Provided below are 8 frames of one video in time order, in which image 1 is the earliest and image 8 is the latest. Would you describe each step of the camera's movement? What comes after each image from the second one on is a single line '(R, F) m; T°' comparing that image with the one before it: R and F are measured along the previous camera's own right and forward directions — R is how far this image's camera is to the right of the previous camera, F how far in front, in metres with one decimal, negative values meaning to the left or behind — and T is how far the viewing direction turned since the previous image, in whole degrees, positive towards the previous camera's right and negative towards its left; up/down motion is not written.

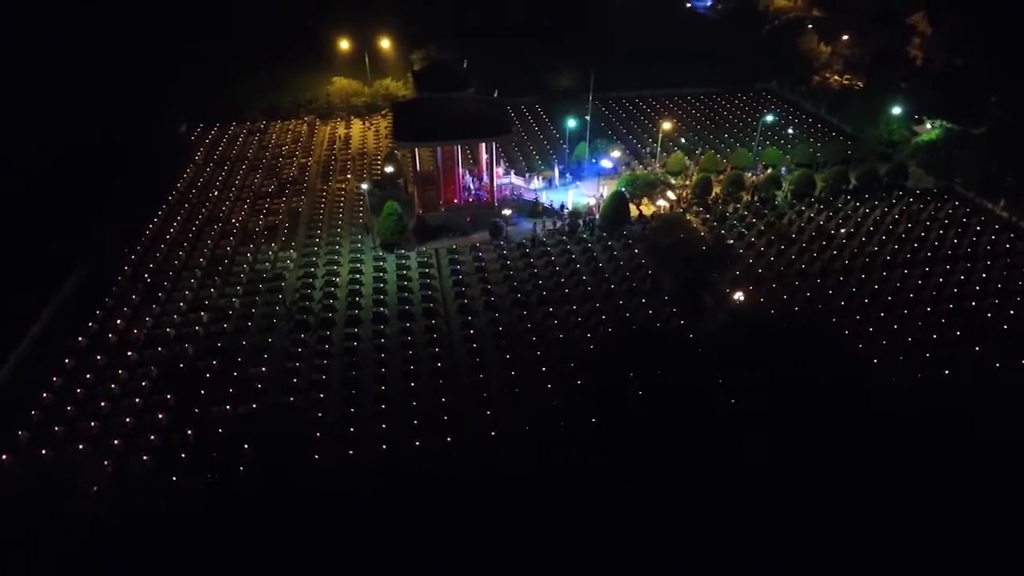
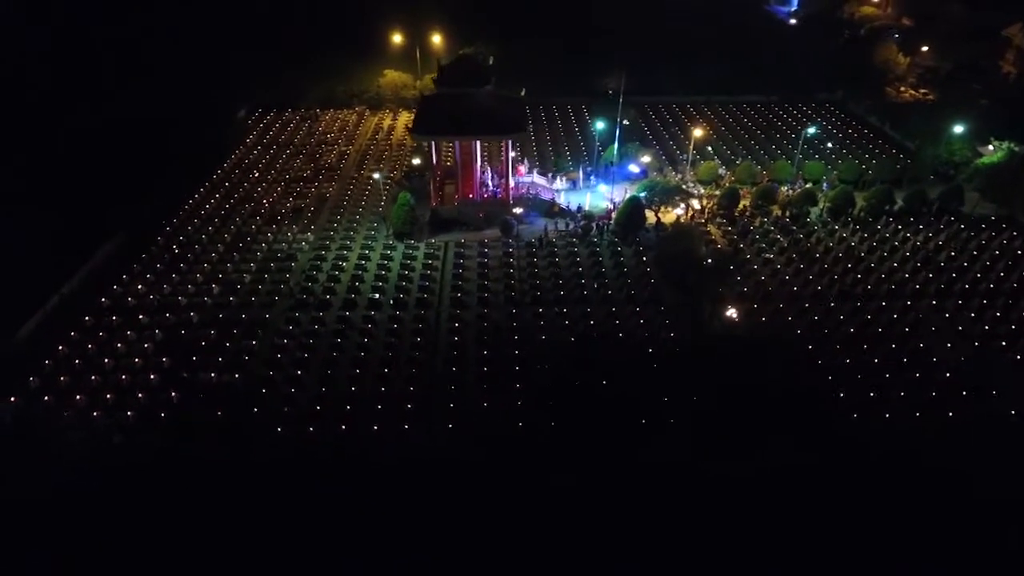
(+2.2, 0.0) m; -8°
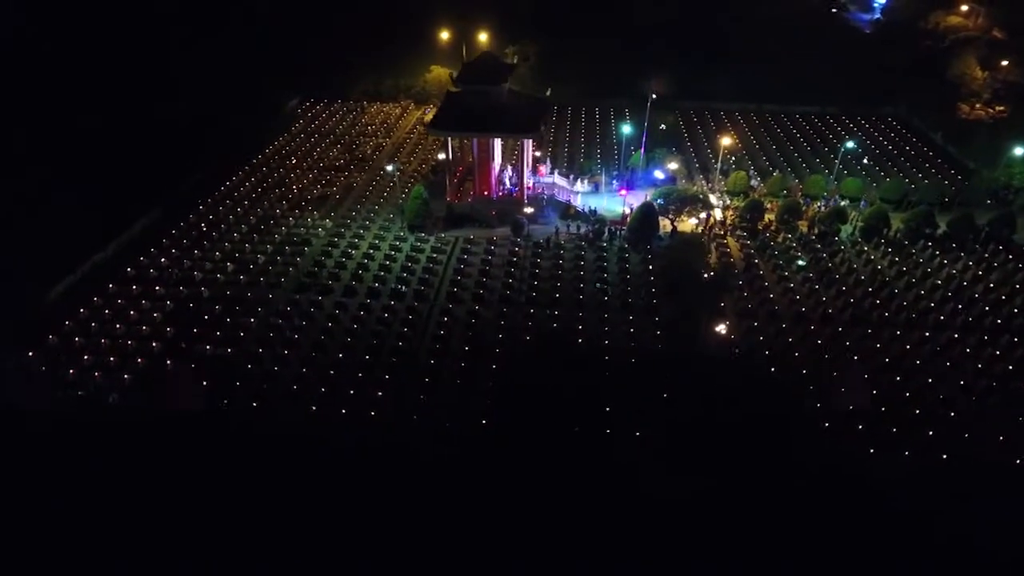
(+2.0, +0.1) m; -7°
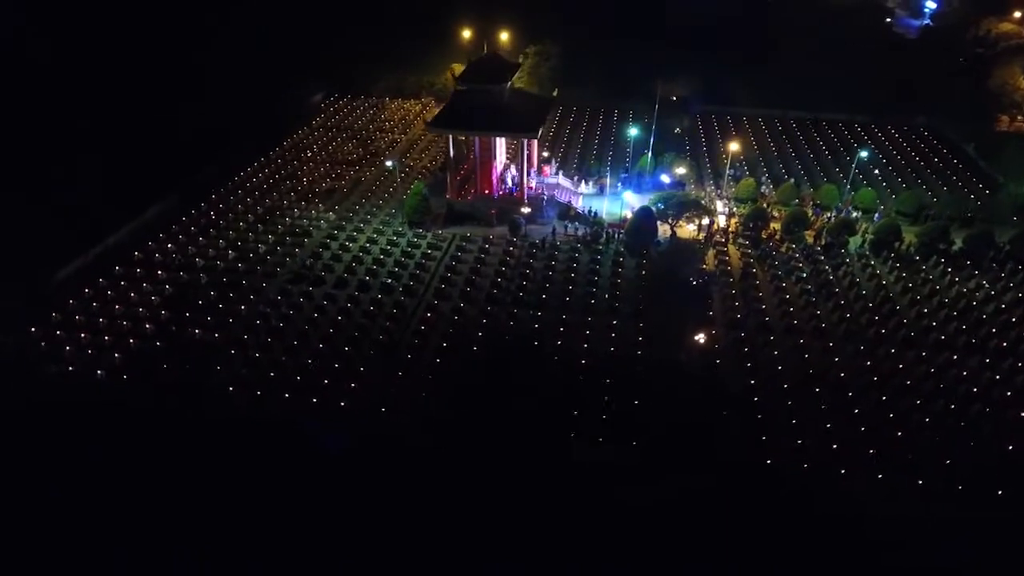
(+1.4, +0.1) m; -4°
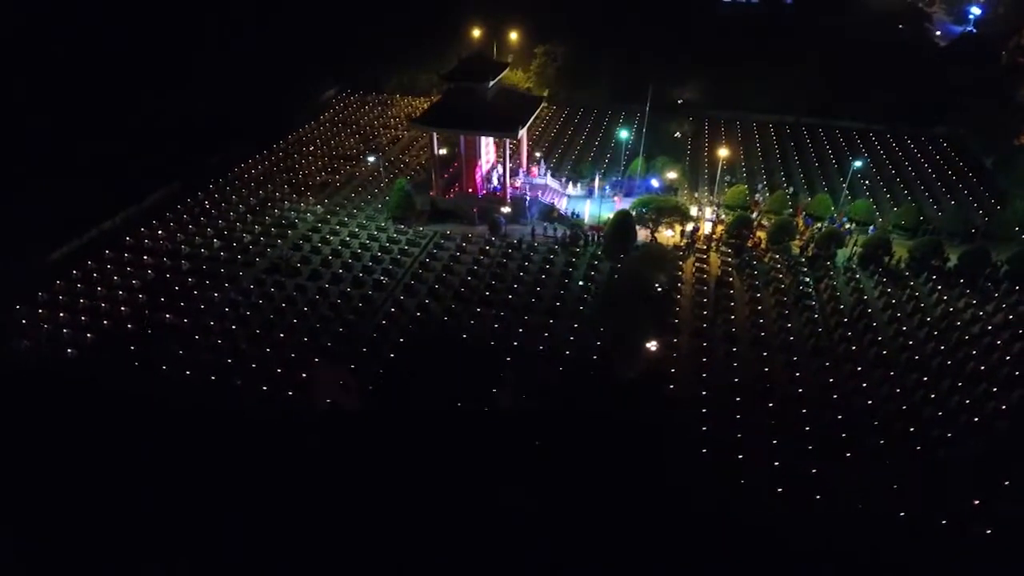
(+1.9, +0.1) m; -4°
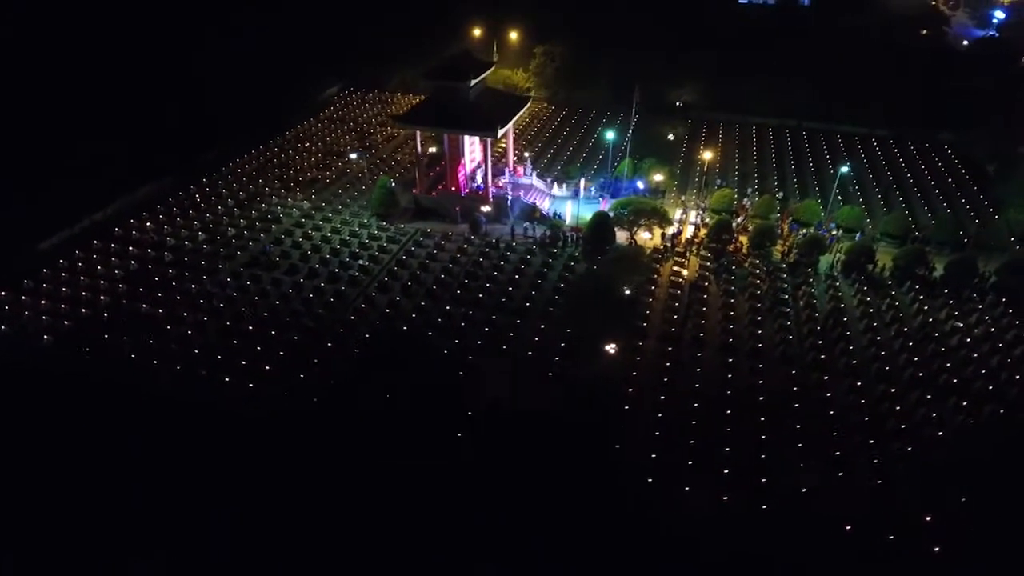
(+1.3, +0.1) m; -3°
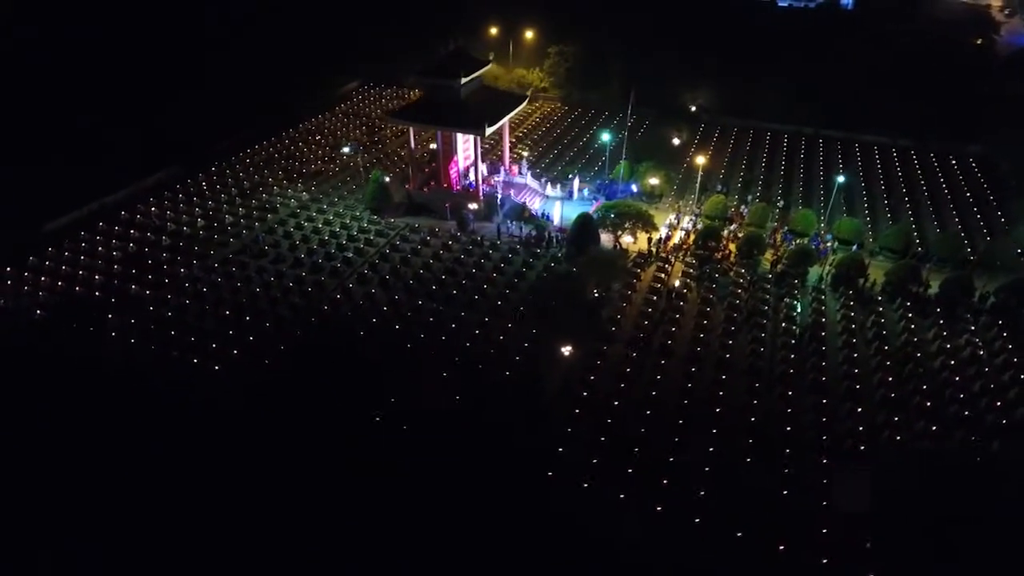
(+1.7, +0.1) m; -5°
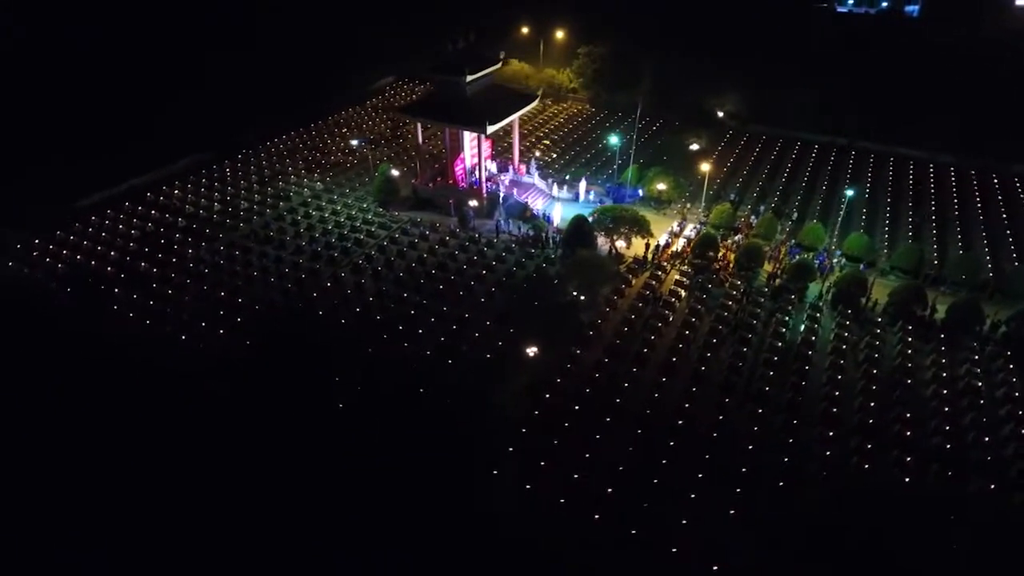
(+1.7, +0.2) m; -5°
